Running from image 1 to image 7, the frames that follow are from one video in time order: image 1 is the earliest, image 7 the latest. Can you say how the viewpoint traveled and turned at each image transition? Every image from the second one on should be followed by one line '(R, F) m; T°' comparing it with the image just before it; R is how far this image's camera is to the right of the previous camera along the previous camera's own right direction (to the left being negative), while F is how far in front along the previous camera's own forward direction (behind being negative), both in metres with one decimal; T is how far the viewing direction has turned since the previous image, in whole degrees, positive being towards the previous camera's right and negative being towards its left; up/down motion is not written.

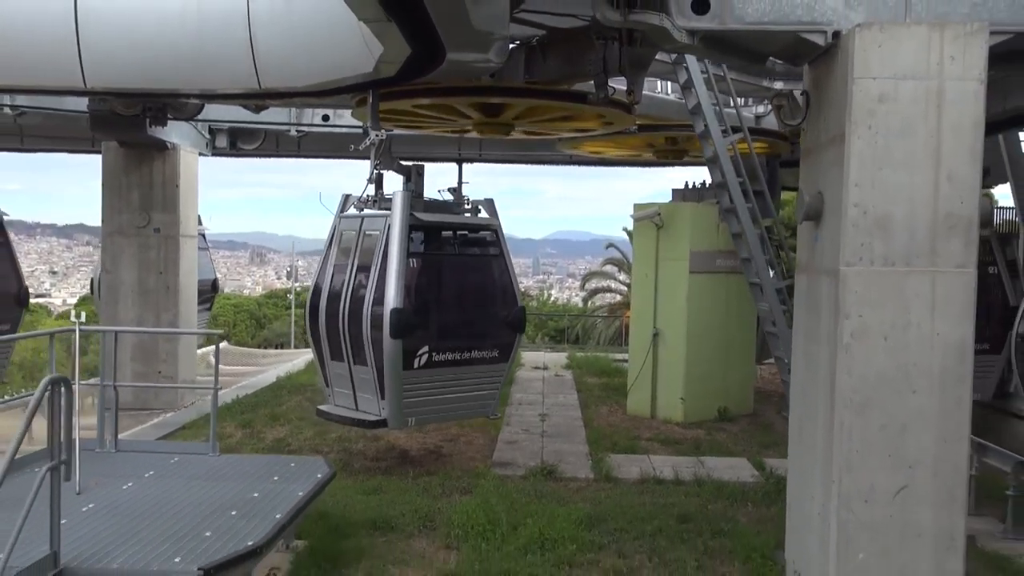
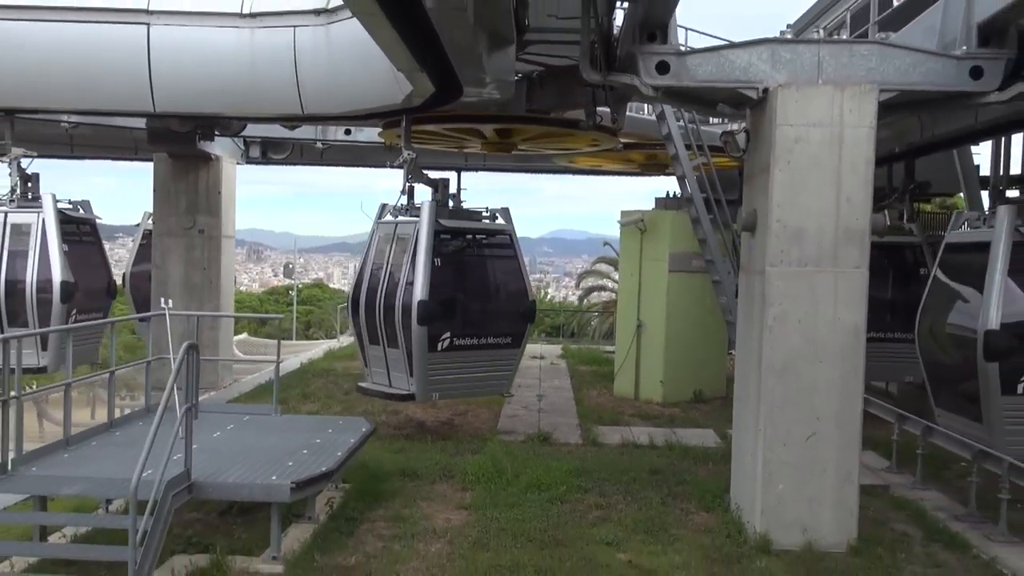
(-0.1, -1.4) m; 0°
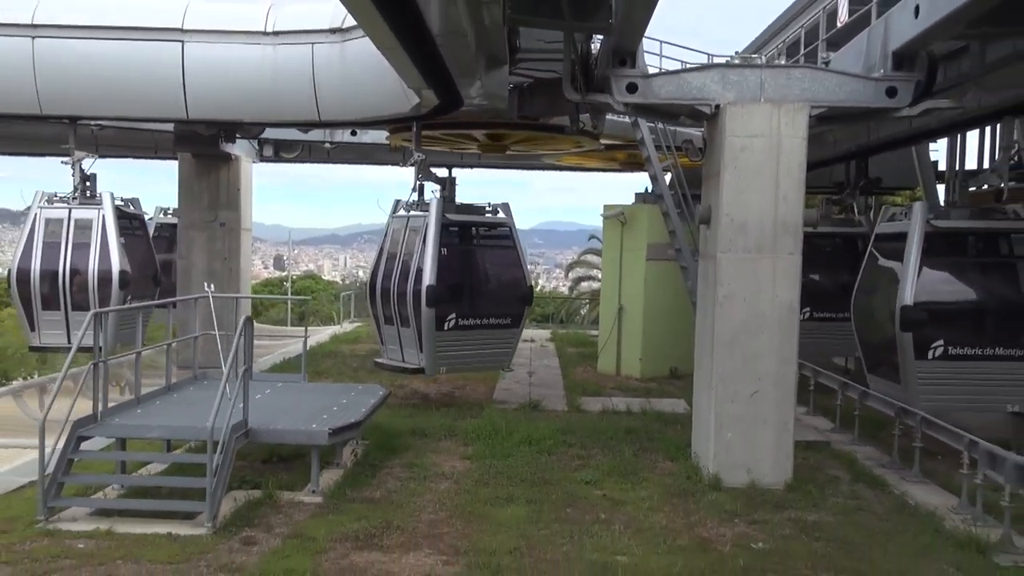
(0.0, -1.2) m; +1°
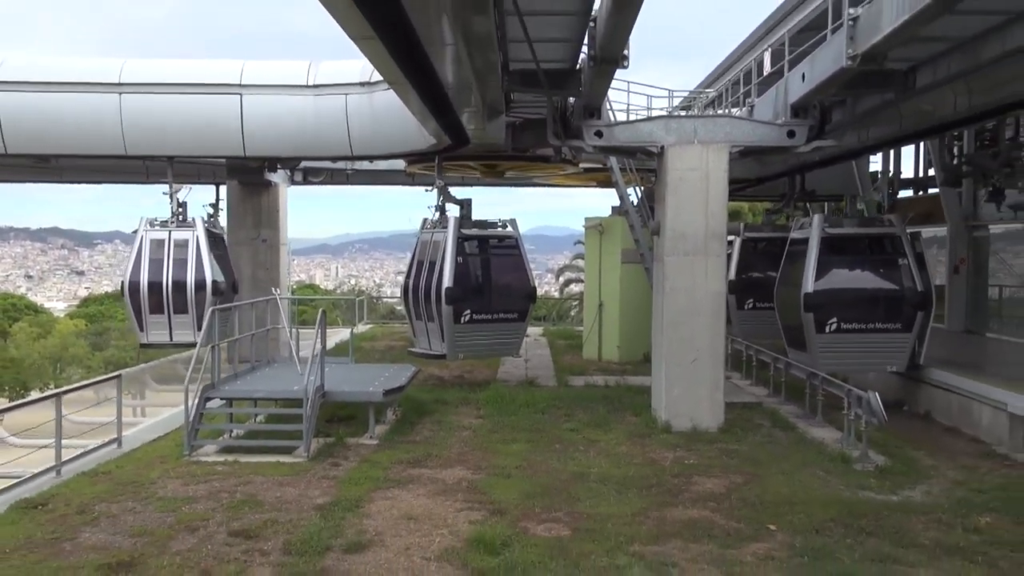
(-0.1, -2.4) m; 0°
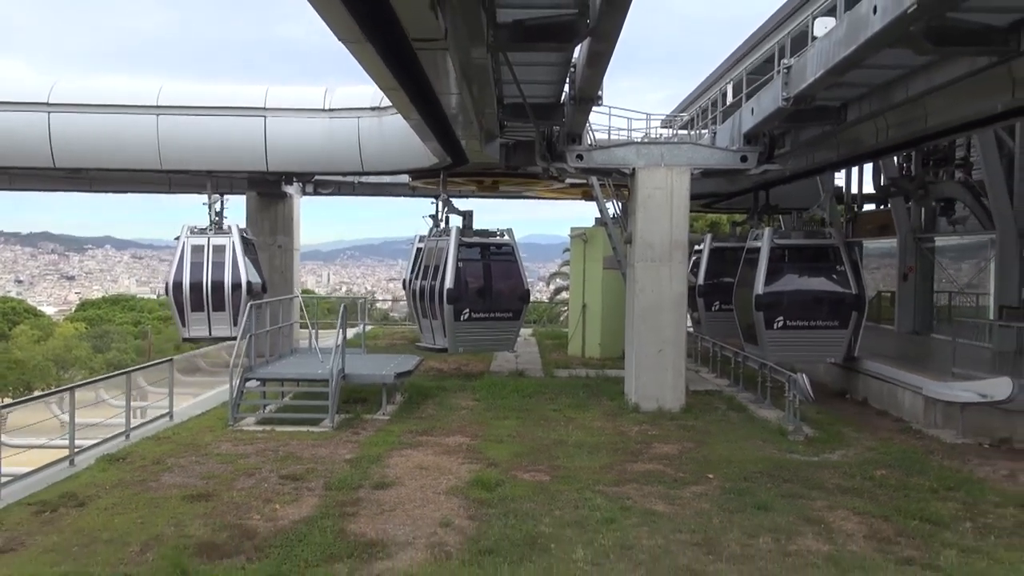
(0.0, -1.6) m; +1°
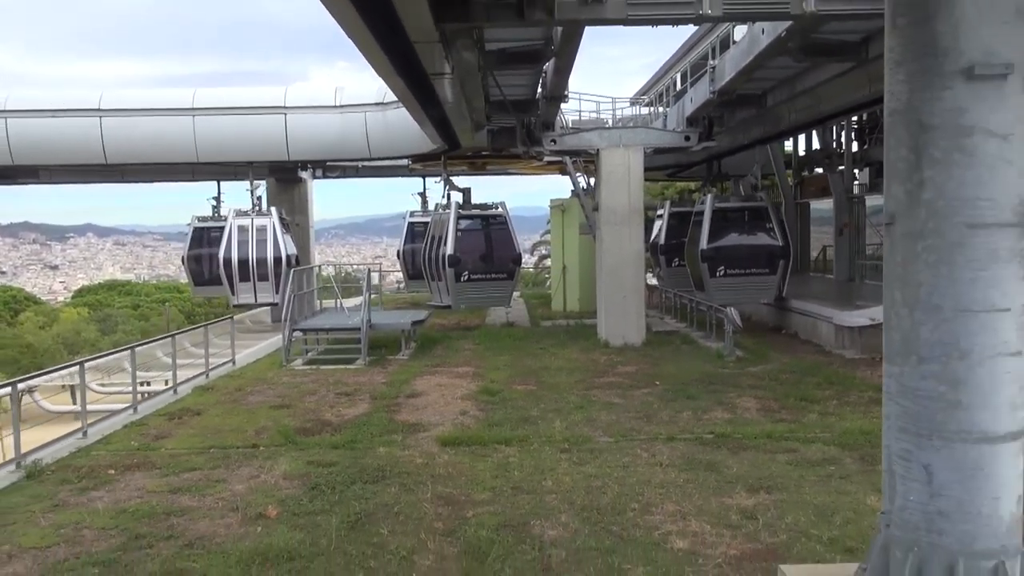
(-0.1, -2.6) m; +1°
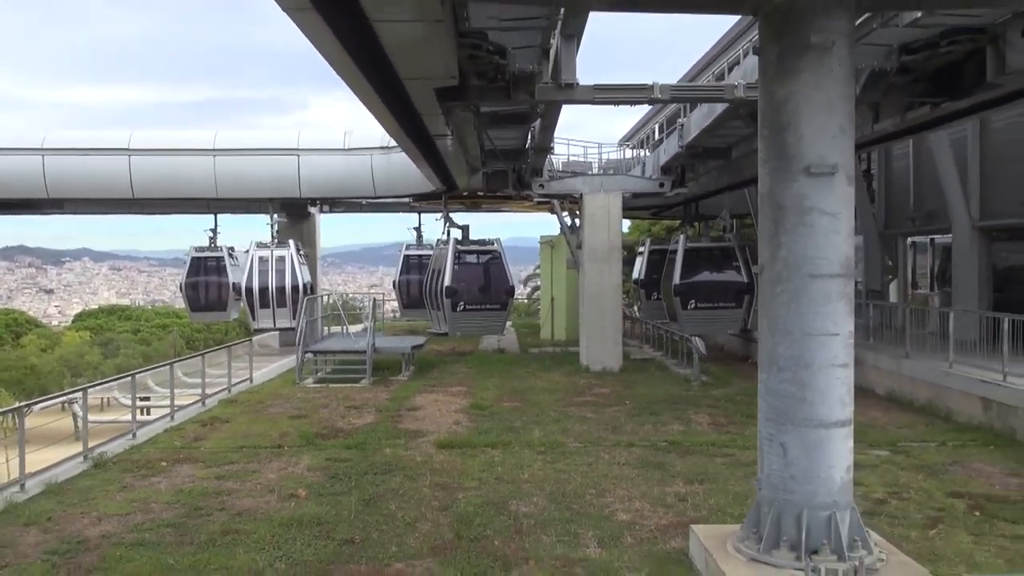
(+0.1, -1.5) m; 0°
